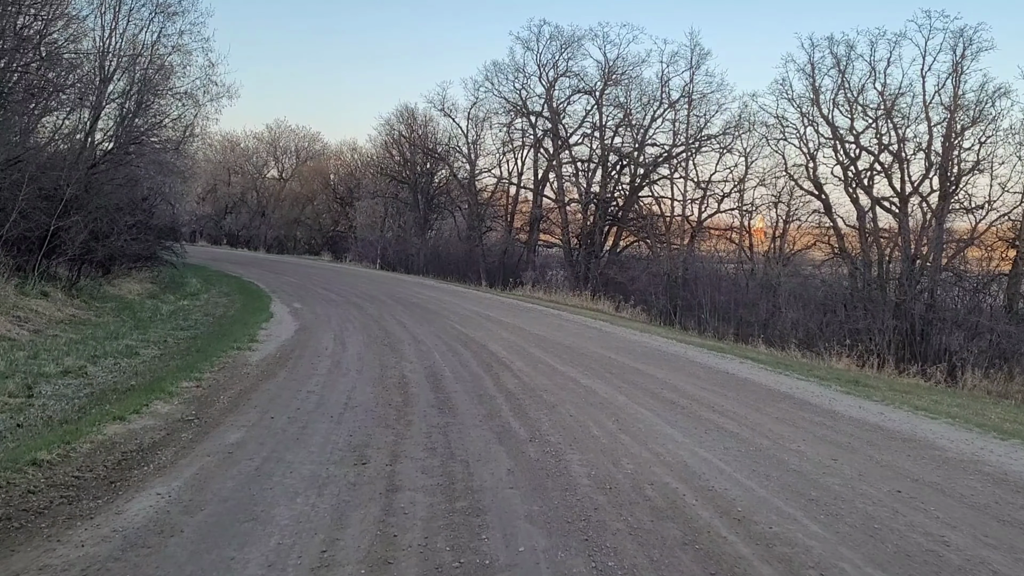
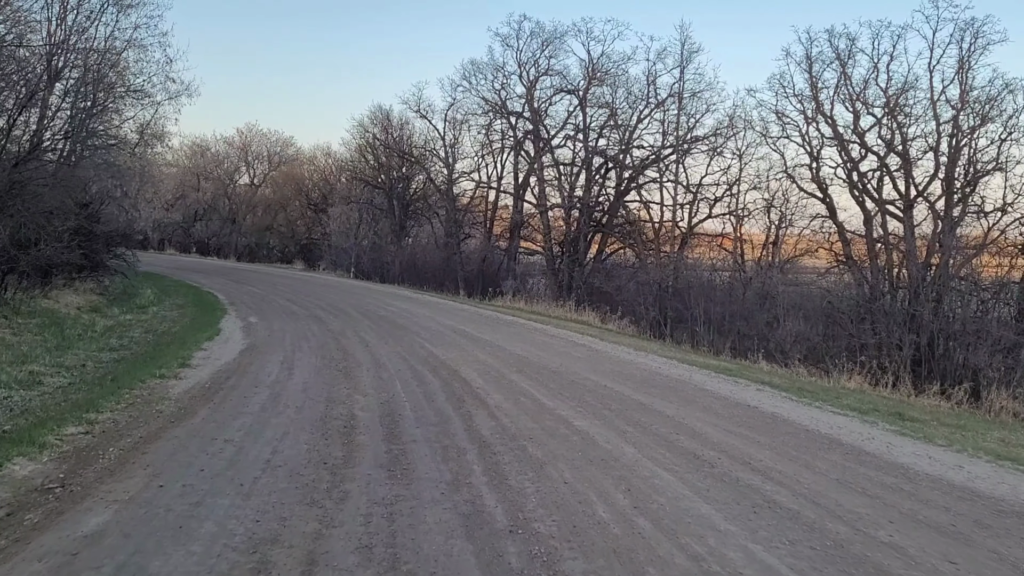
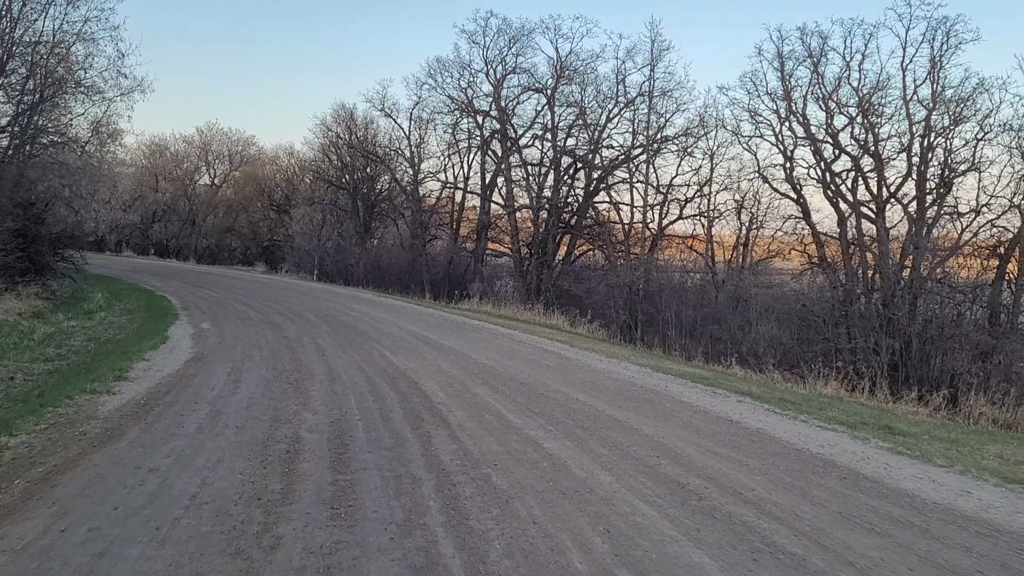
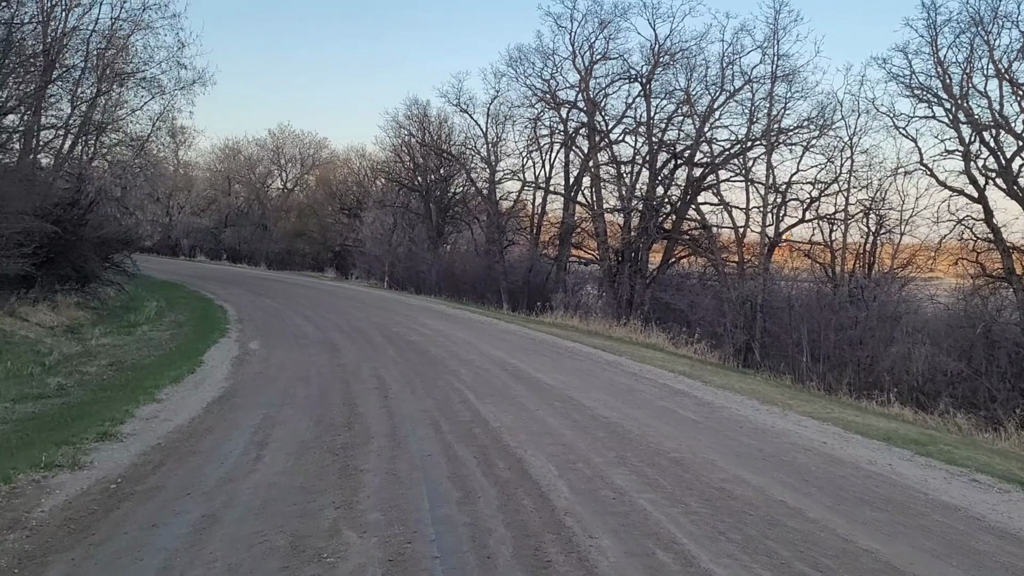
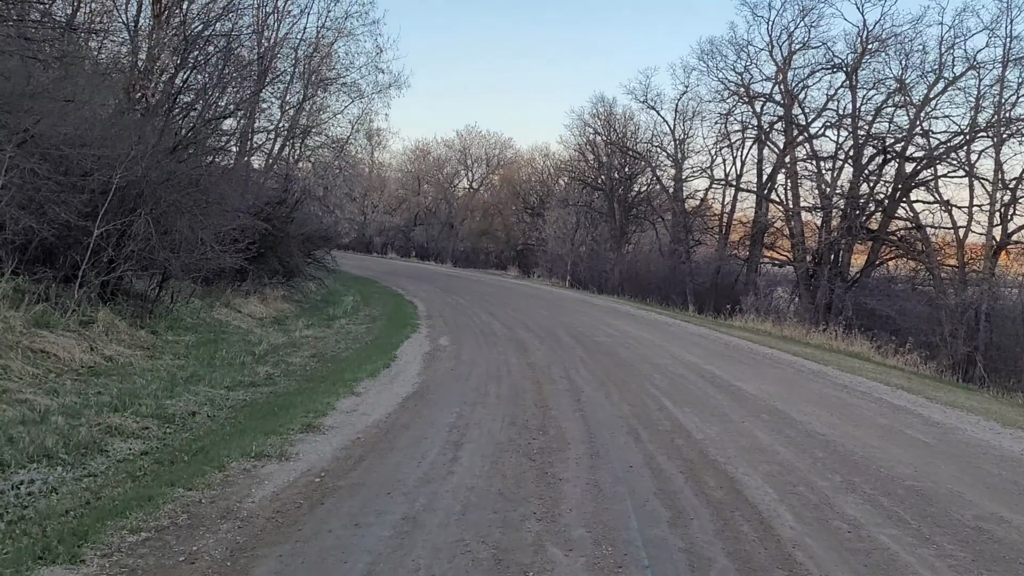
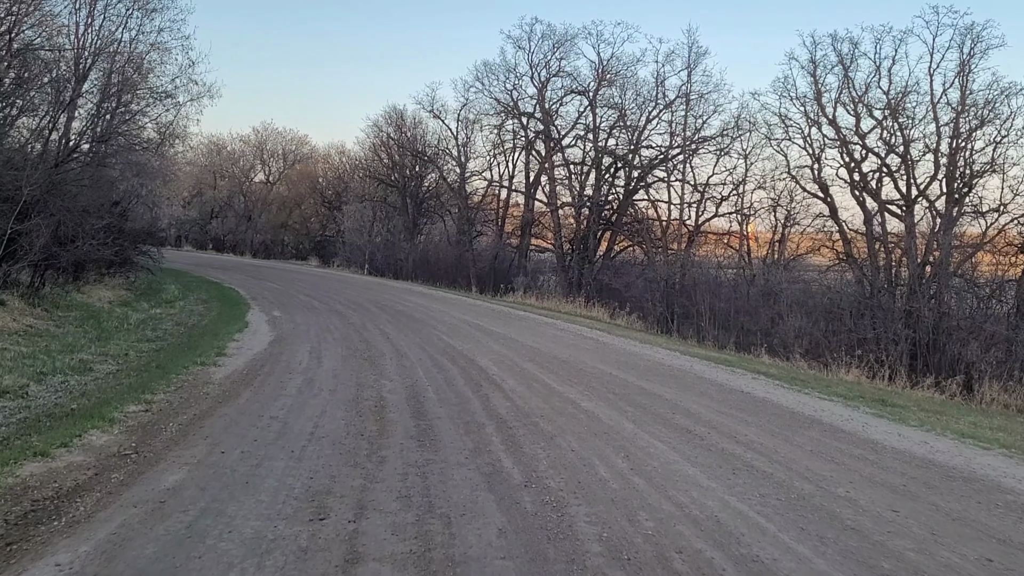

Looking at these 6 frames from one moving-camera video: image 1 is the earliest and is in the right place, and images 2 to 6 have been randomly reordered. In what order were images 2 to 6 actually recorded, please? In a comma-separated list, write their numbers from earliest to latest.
6, 2, 3, 4, 5
